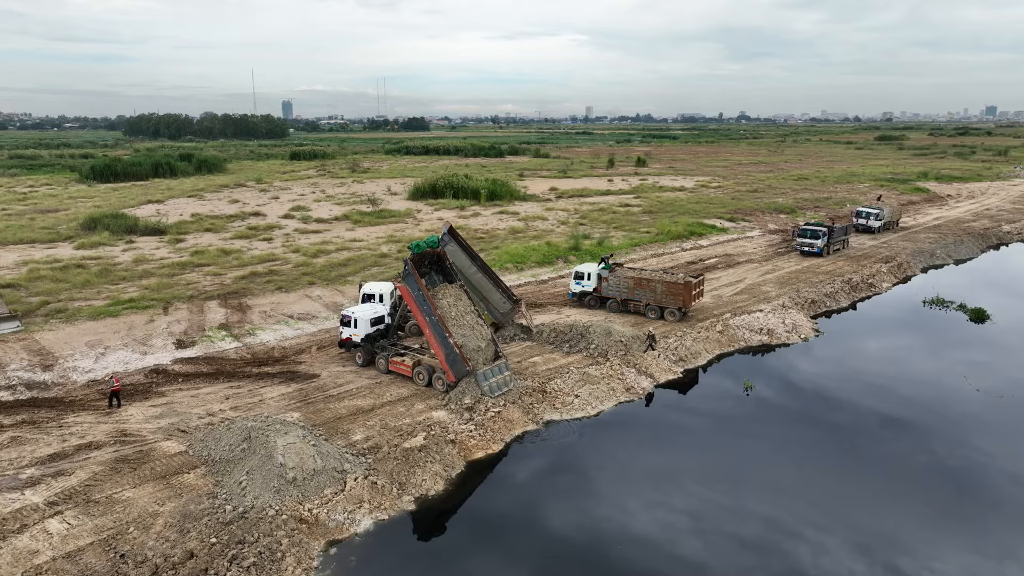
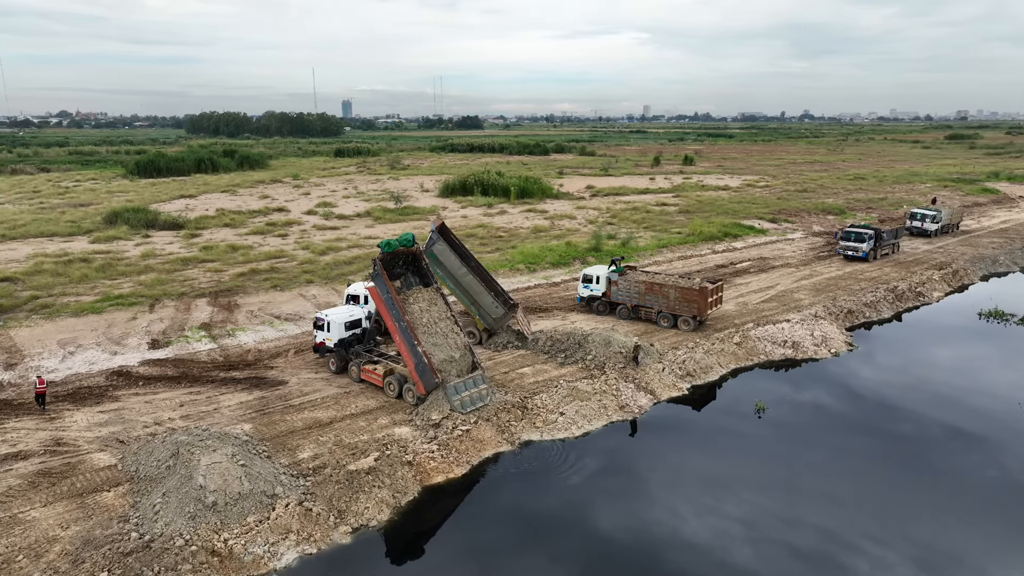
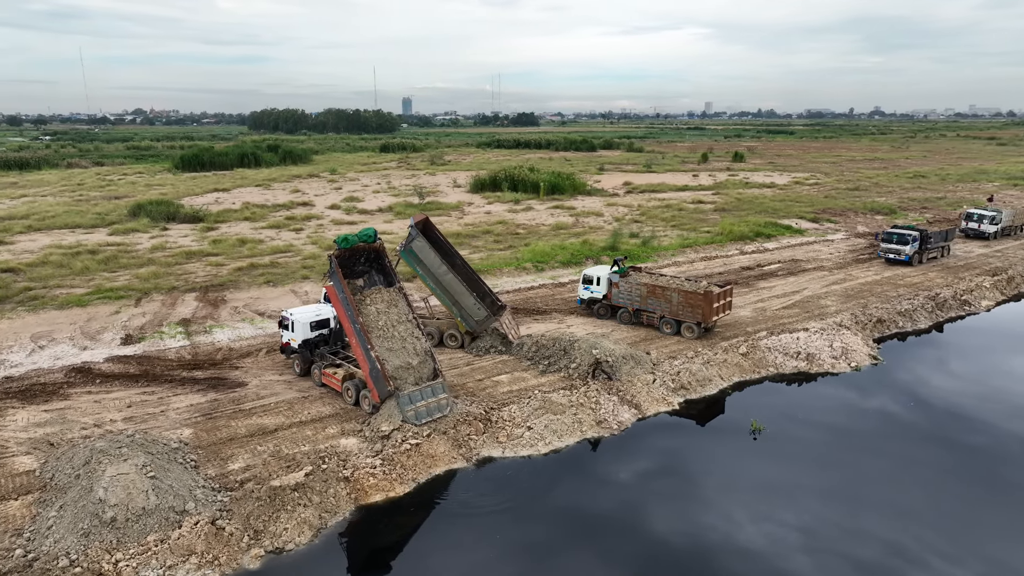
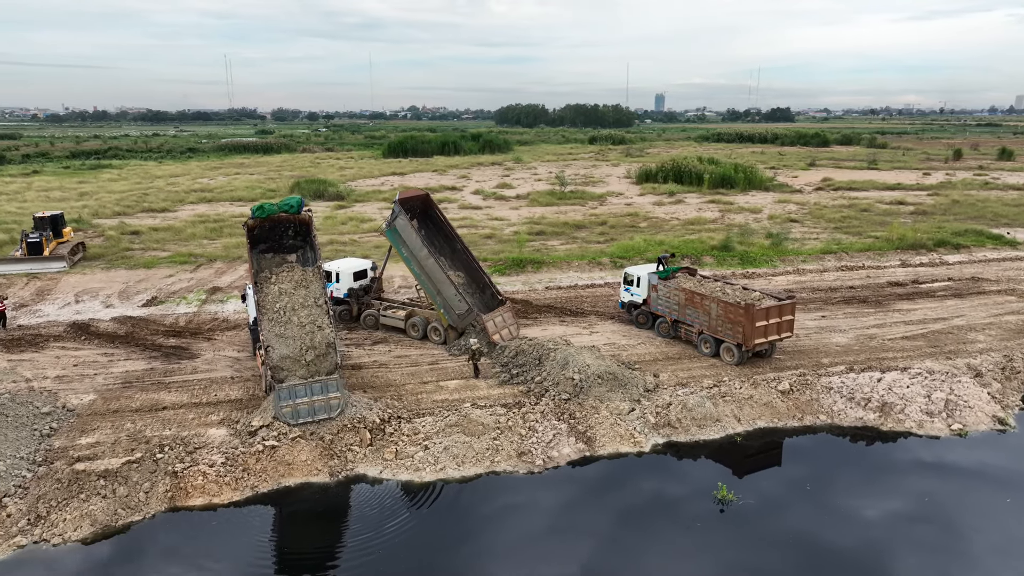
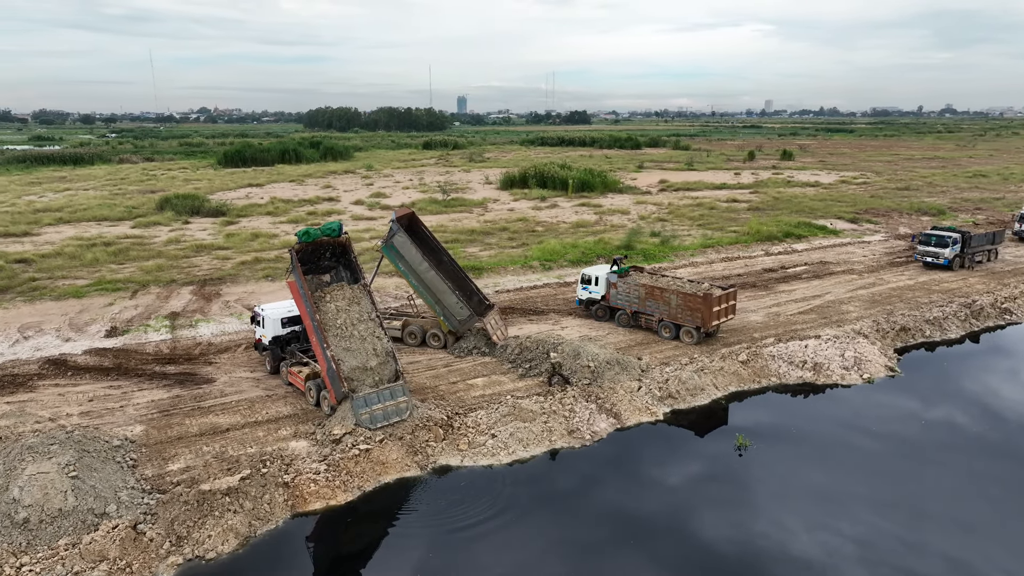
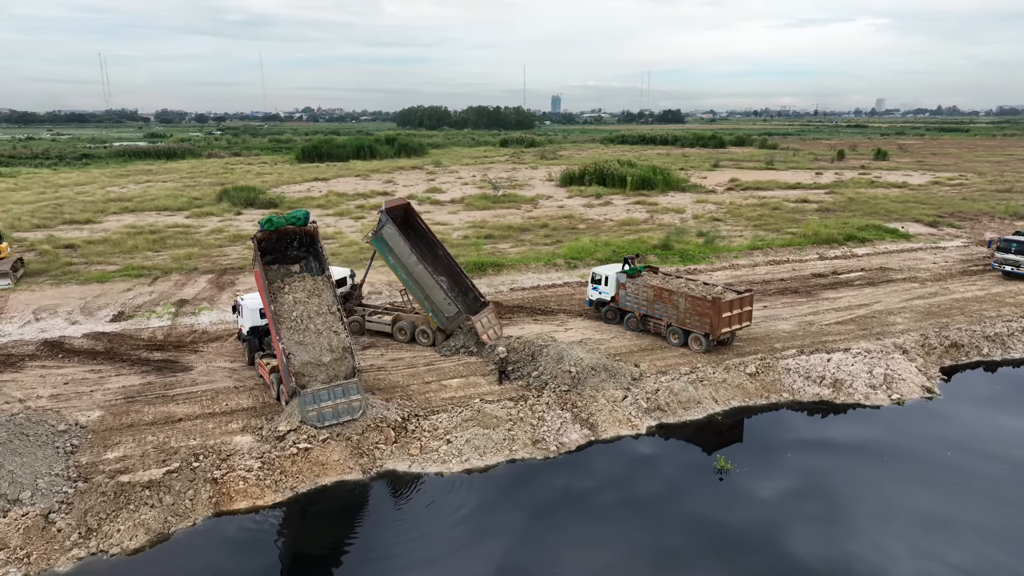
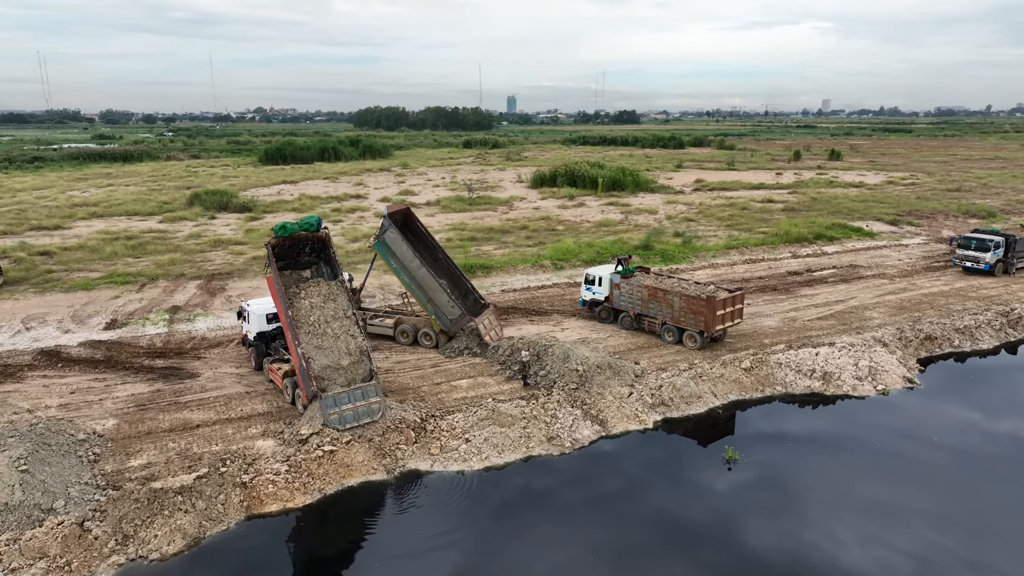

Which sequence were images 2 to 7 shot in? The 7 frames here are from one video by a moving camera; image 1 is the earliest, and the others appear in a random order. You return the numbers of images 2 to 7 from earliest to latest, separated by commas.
2, 3, 5, 7, 6, 4
